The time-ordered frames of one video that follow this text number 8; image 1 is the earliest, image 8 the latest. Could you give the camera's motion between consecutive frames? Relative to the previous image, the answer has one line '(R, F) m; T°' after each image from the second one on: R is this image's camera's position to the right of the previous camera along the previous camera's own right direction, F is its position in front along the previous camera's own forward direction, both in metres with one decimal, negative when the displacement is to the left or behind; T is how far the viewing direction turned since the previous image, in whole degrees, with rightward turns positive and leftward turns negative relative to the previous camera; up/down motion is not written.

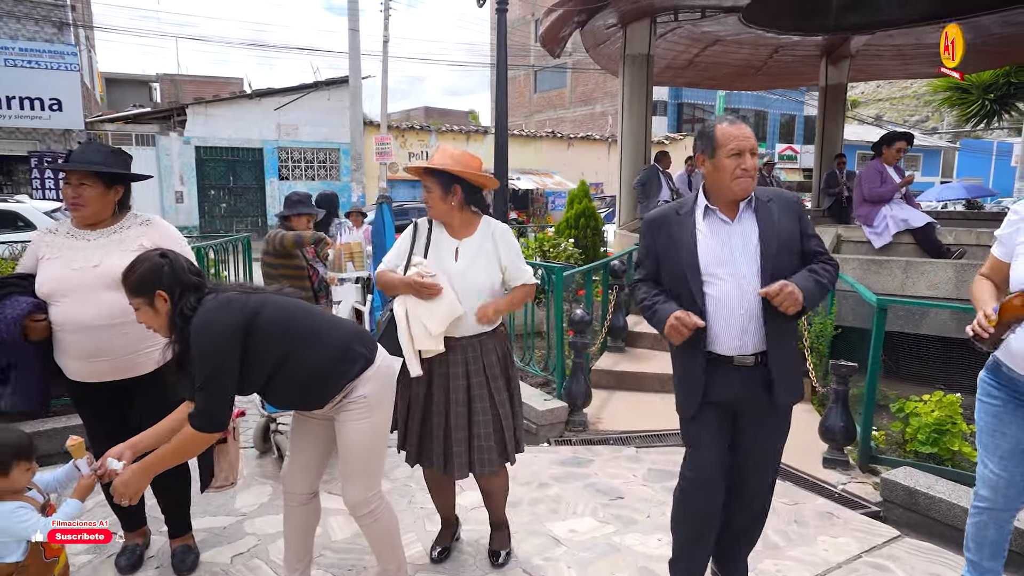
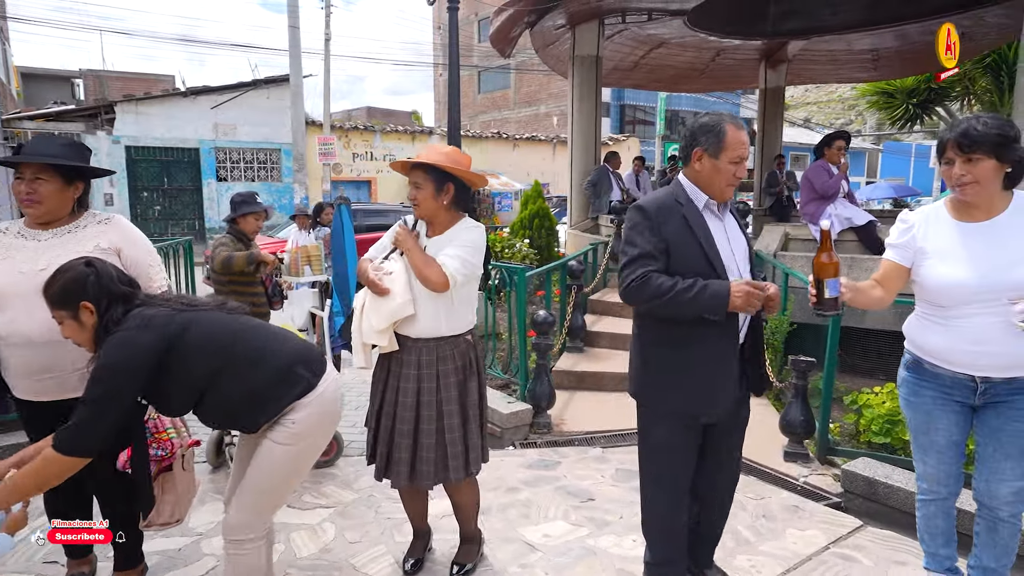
(-0.1, 0.0) m; +5°
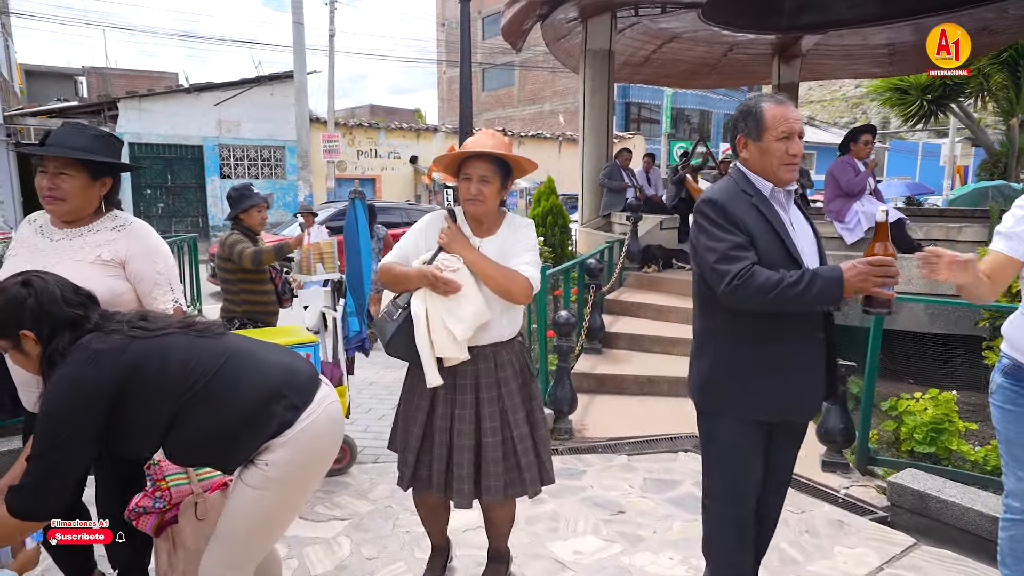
(-0.1, +0.1) m; 0°
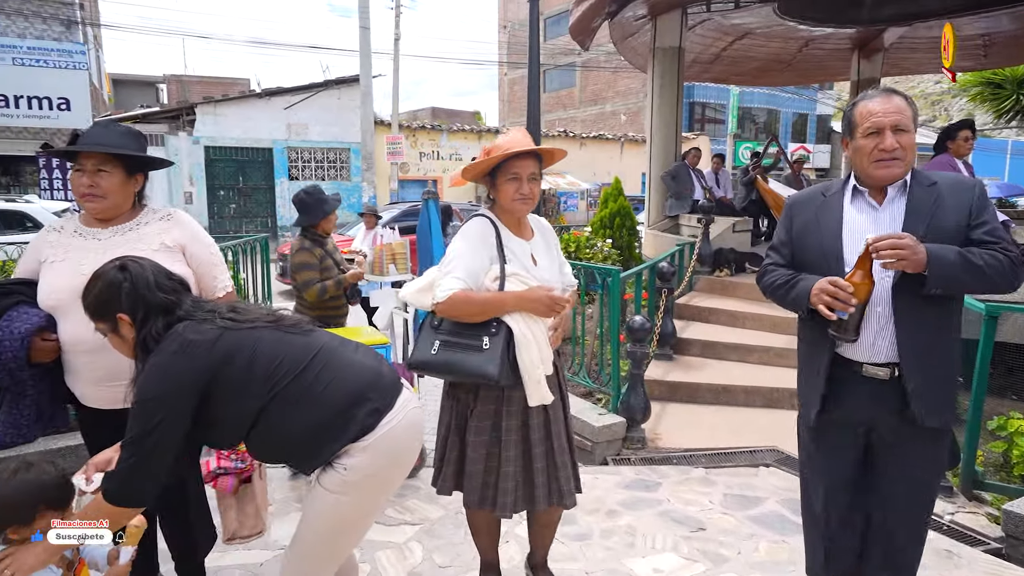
(-0.1, +0.1) m; -5°
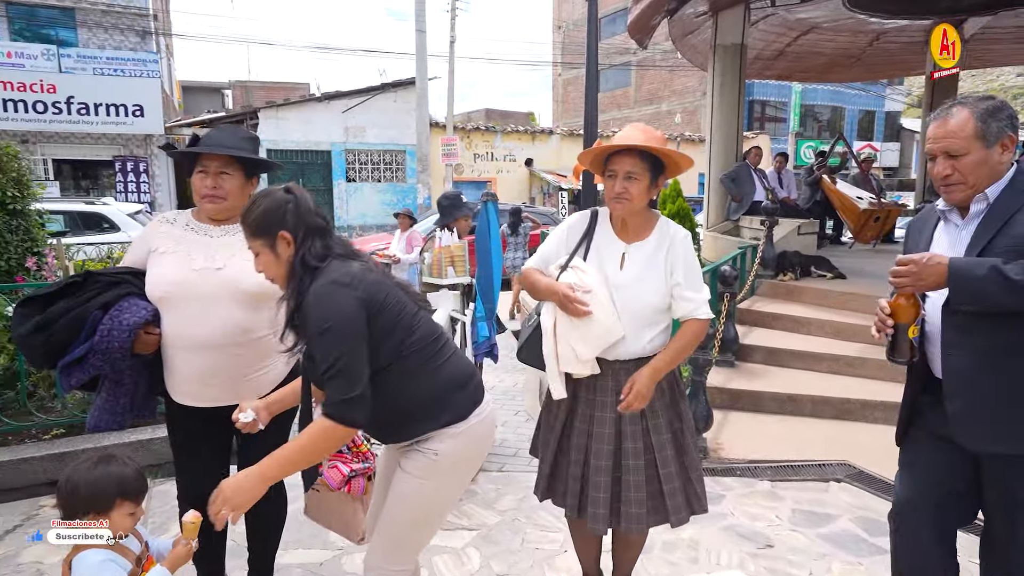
(0.0, 0.0) m; -5°
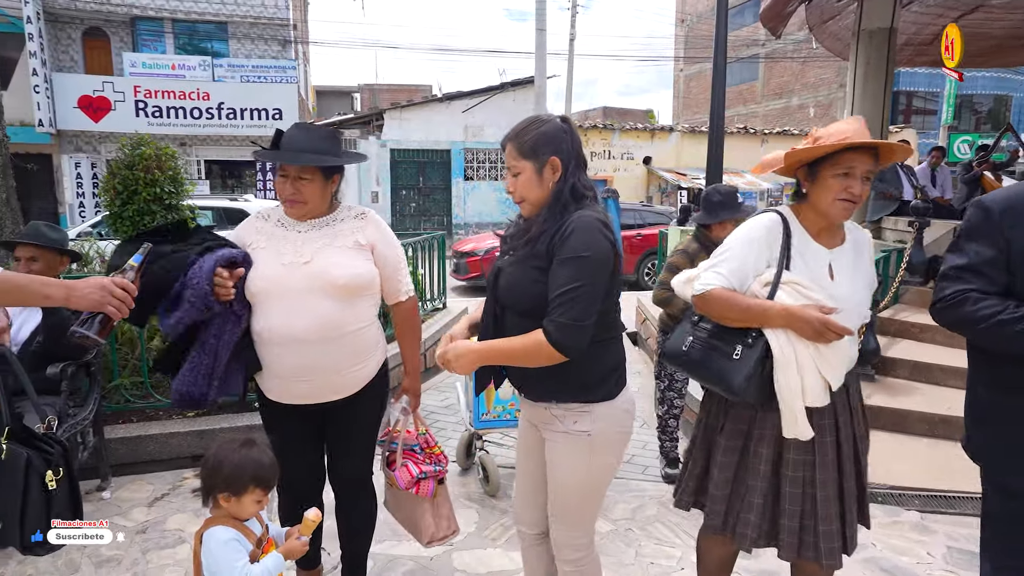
(0.0, +0.1) m; -10°
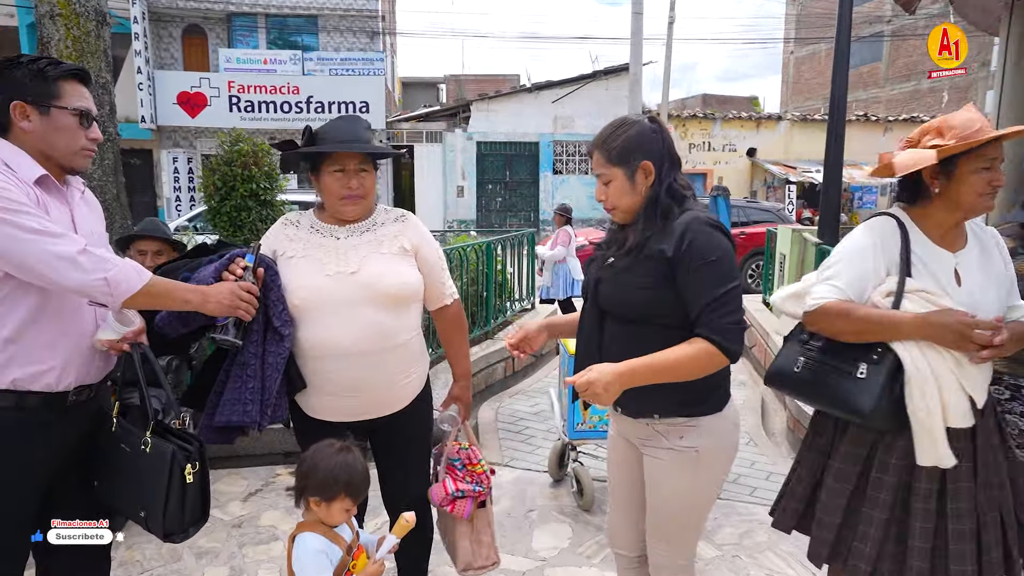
(-0.2, +0.7) m; -7°
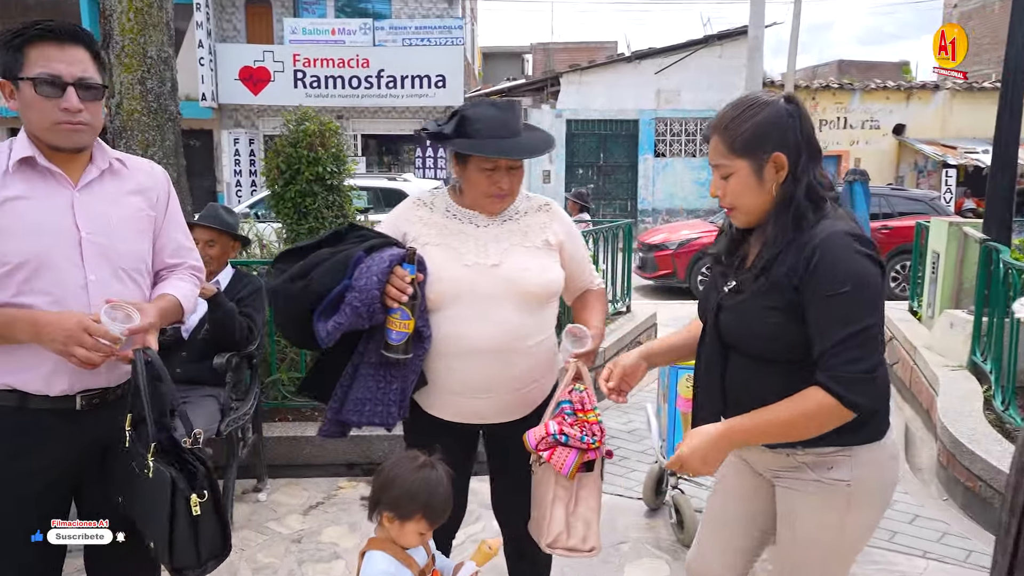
(-0.6, +1.8) m; -5°
